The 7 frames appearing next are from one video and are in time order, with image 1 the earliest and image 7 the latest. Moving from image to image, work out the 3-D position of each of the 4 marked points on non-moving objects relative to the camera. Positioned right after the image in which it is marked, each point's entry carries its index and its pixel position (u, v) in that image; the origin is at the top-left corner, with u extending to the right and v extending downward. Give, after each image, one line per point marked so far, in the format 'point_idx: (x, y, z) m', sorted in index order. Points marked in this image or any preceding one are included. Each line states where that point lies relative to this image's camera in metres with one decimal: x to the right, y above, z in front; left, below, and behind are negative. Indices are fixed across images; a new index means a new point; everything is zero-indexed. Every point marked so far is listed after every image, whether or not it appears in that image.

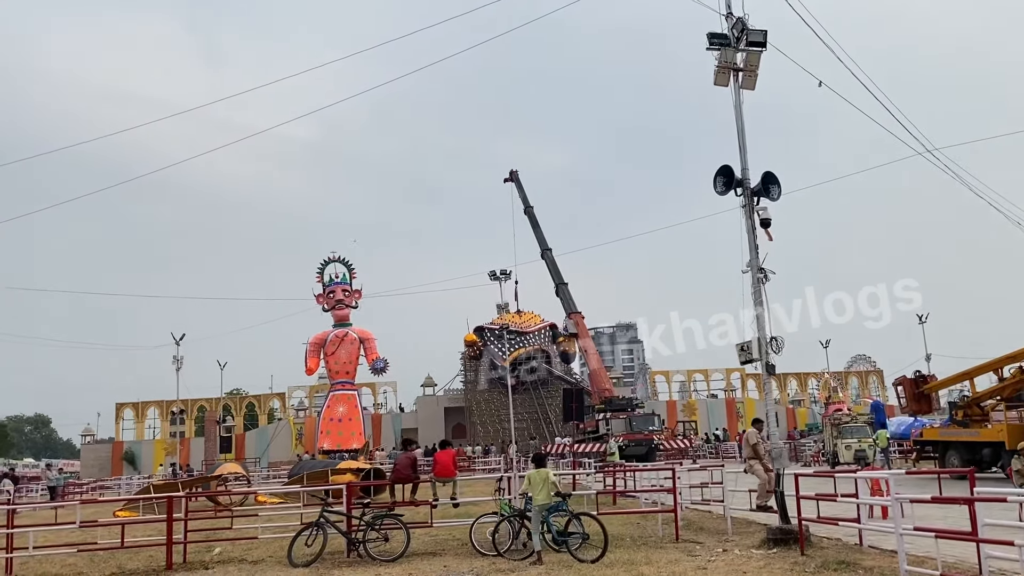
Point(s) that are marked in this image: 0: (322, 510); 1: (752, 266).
0: (-3.1, -3.6, +12.1) m
1: (+4.2, +0.4, +12.9) m
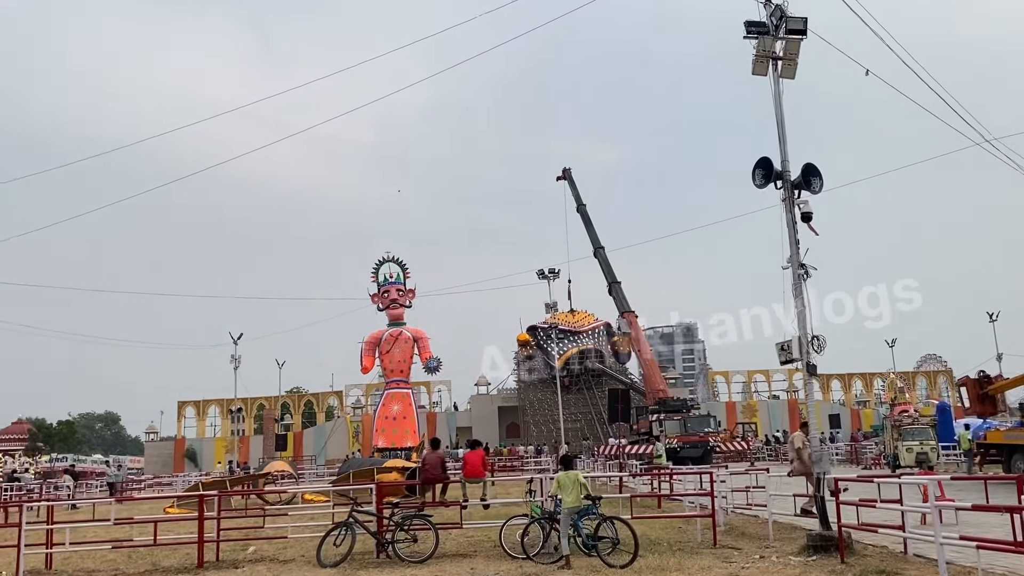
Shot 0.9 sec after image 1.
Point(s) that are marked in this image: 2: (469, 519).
0: (-2.6, -3.6, +12.1) m
1: (+4.7, +0.4, +12.4) m
2: (-1.0, -5.3, +17.1) m
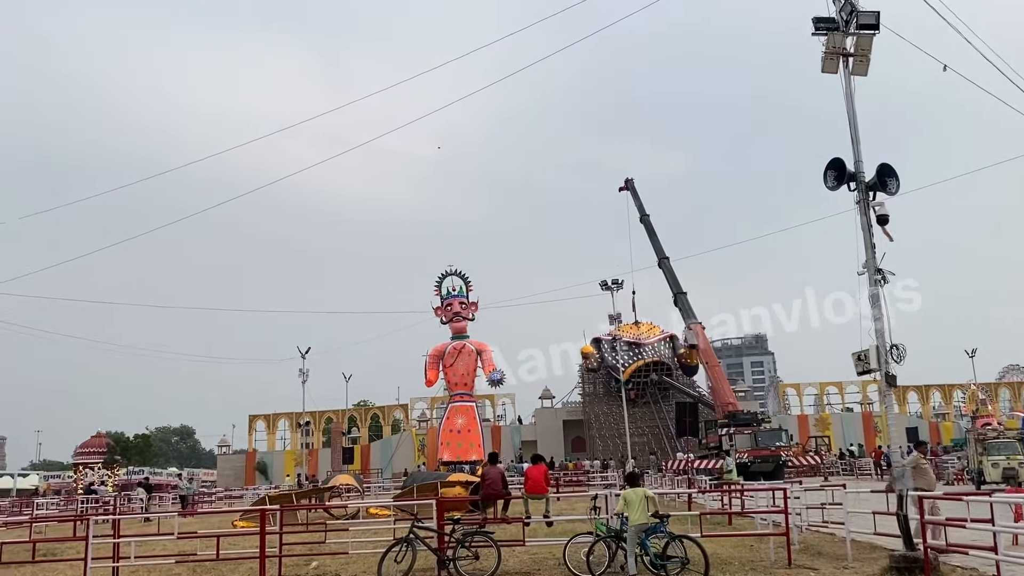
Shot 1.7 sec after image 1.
0: (-1.6, -3.8, +12.0) m
1: (+5.6, +0.3, +11.7) m
2: (+0.5, -5.6, +16.8) m
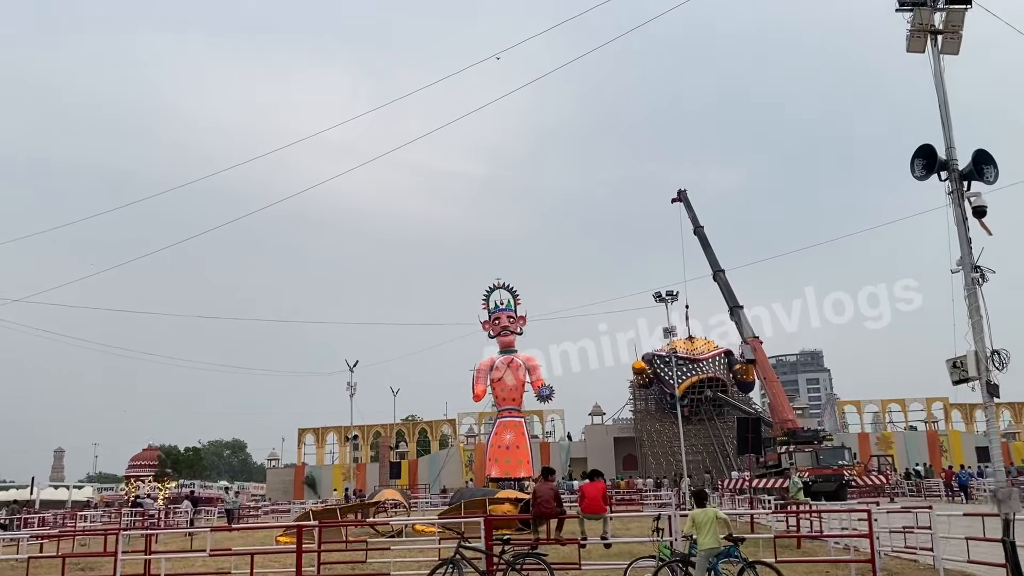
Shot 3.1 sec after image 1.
0: (-0.8, -3.9, +11.2) m
1: (+6.4, +0.3, +10.5) m
2: (+1.6, -5.7, +15.7) m
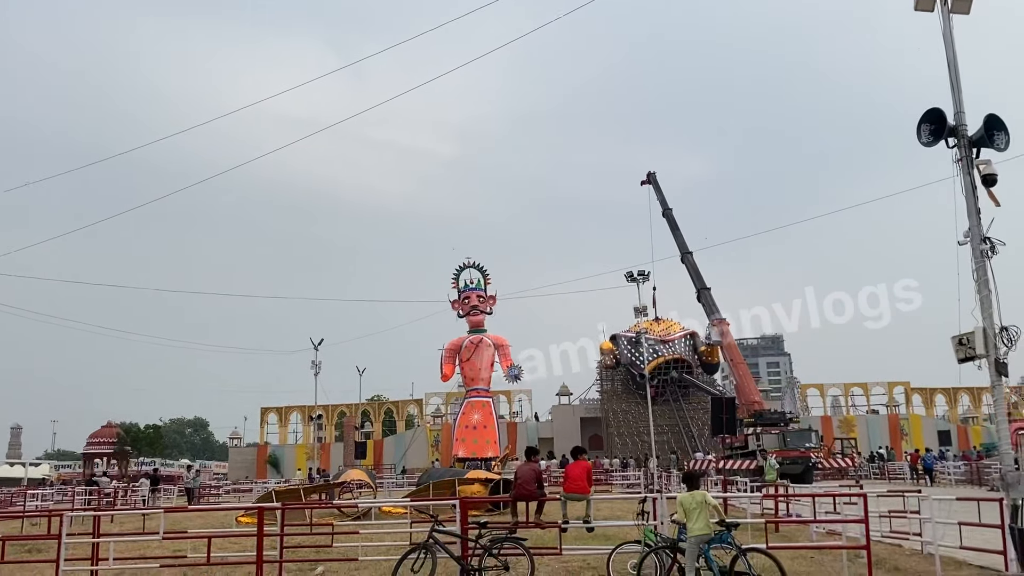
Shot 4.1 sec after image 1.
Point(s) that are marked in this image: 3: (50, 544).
0: (-1.1, -3.4, +10.4) m
1: (+6.2, +0.7, +9.9) m
2: (+1.1, -5.2, +15.1) m
3: (-11.5, -6.3, +18.2) m
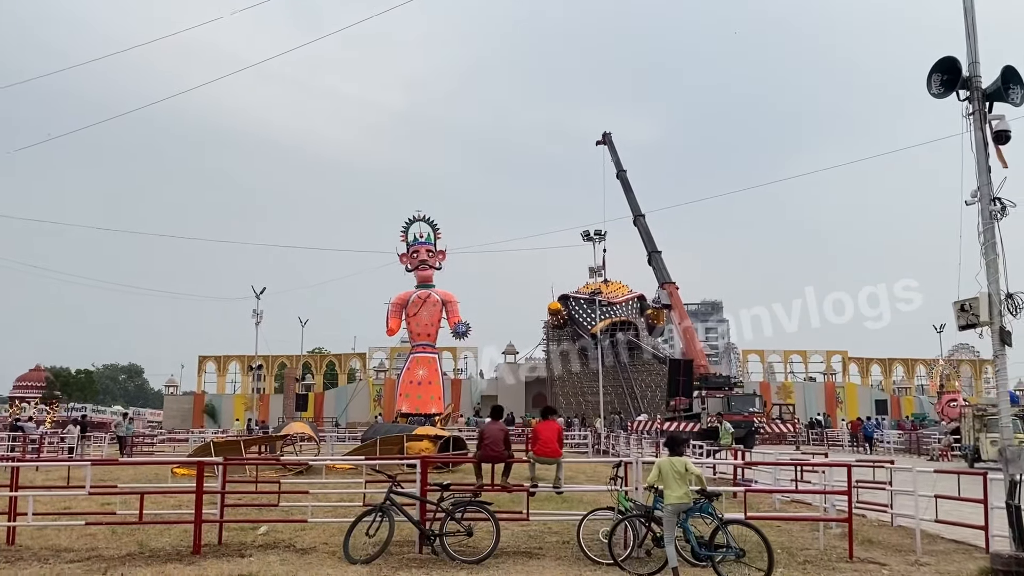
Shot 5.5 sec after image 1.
0: (-1.6, -2.6, +9.5) m
1: (+5.9, +1.2, +9.3) m
2: (+0.2, -4.2, +14.4) m
3: (-12.6, -4.6, +16.7) m
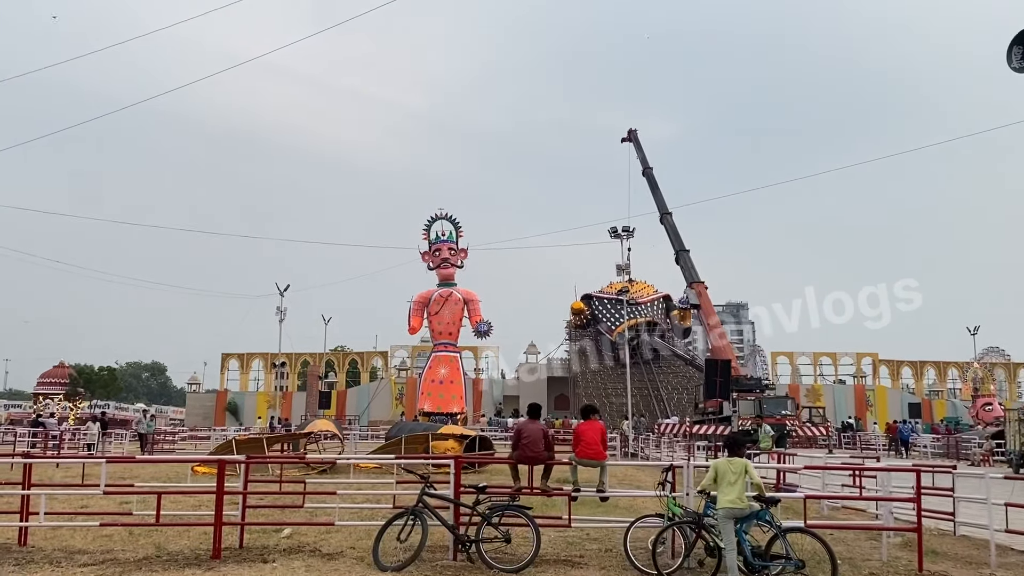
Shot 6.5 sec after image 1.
0: (-1.1, -2.4, +8.8) m
1: (+6.4, +1.3, +8.5) m
2: (+0.8, -4.0, +13.8) m
3: (-11.9, -4.5, +16.3) m
